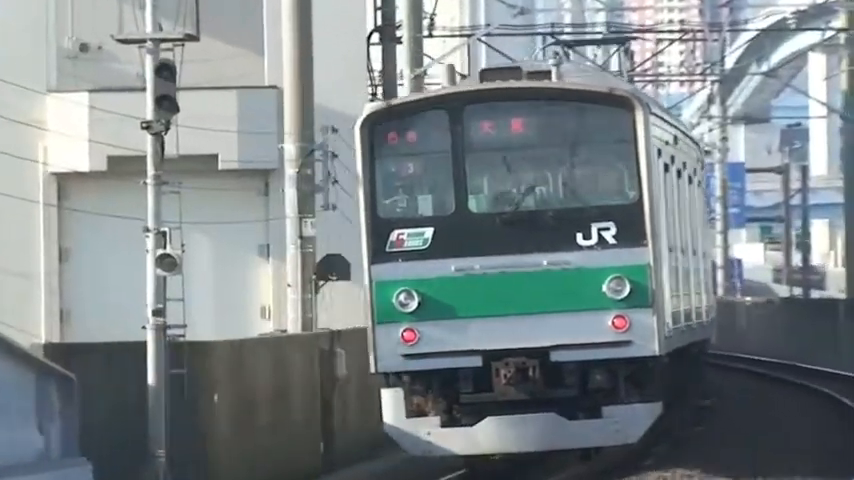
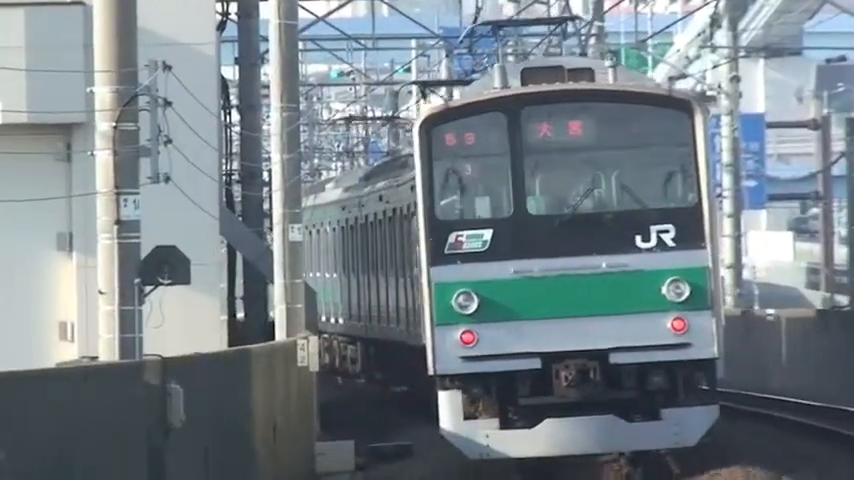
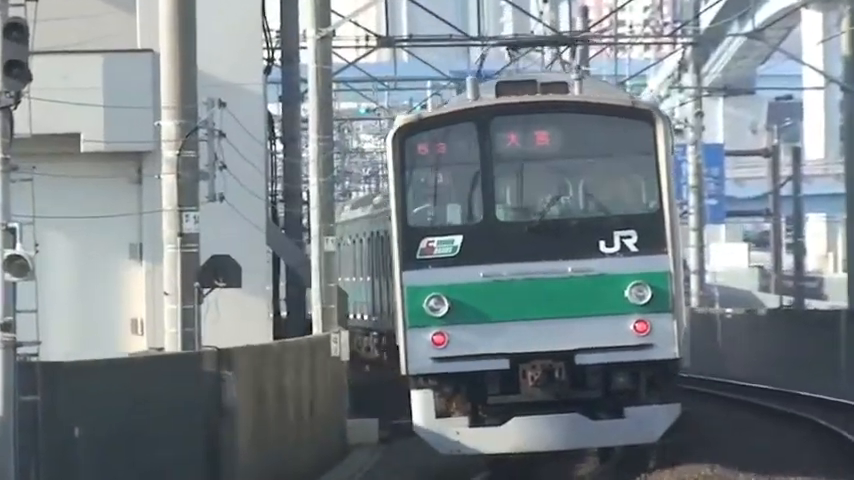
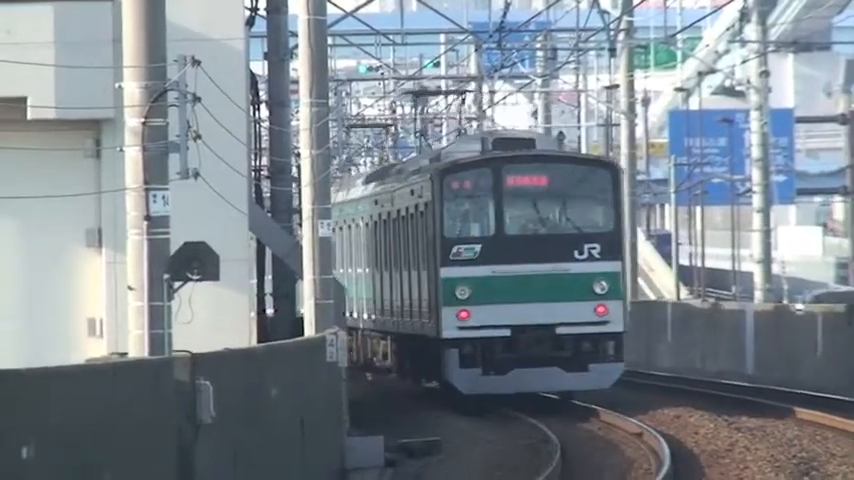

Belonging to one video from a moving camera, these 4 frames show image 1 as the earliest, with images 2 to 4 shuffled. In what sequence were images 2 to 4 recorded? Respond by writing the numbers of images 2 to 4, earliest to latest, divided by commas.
3, 2, 4
